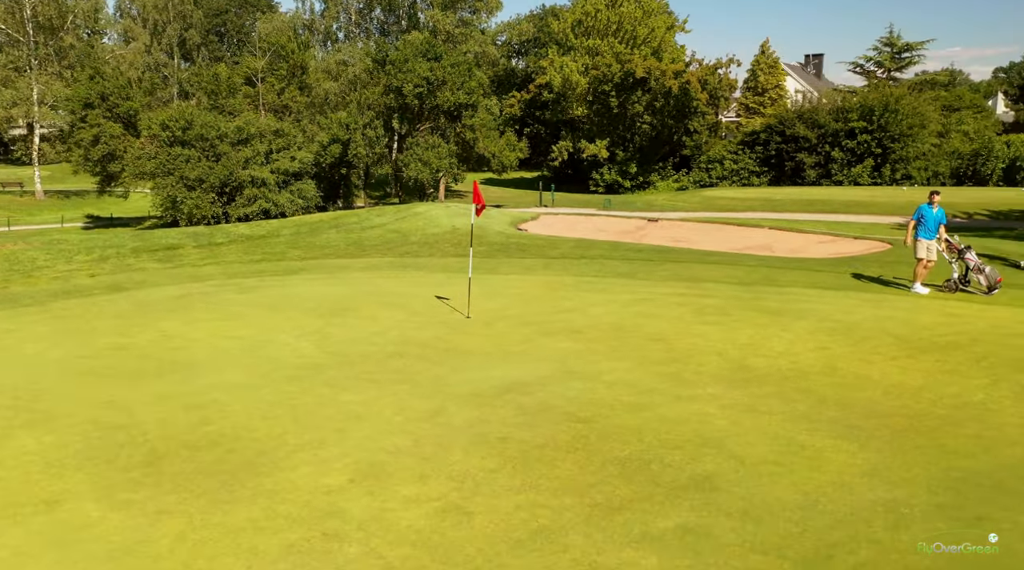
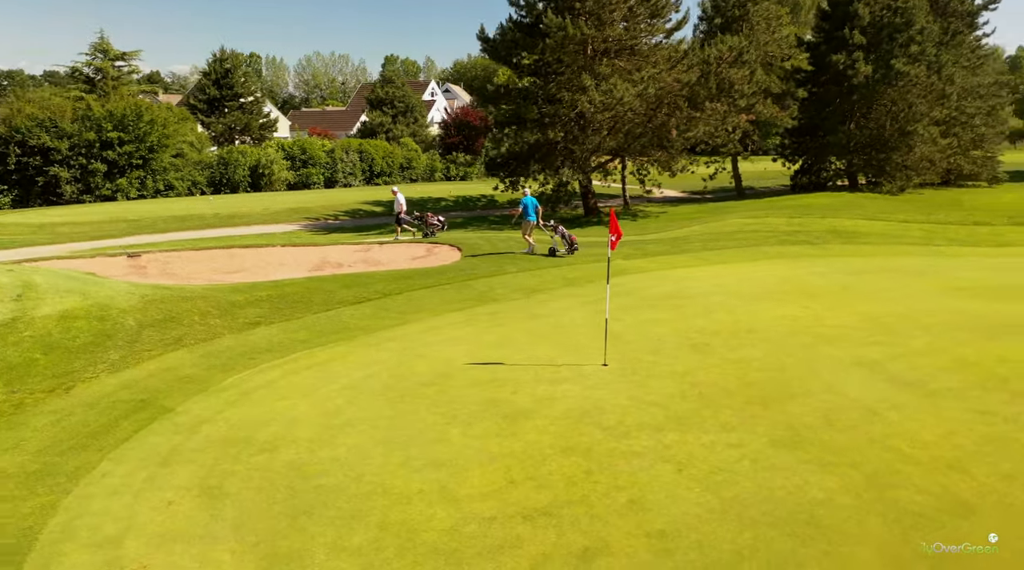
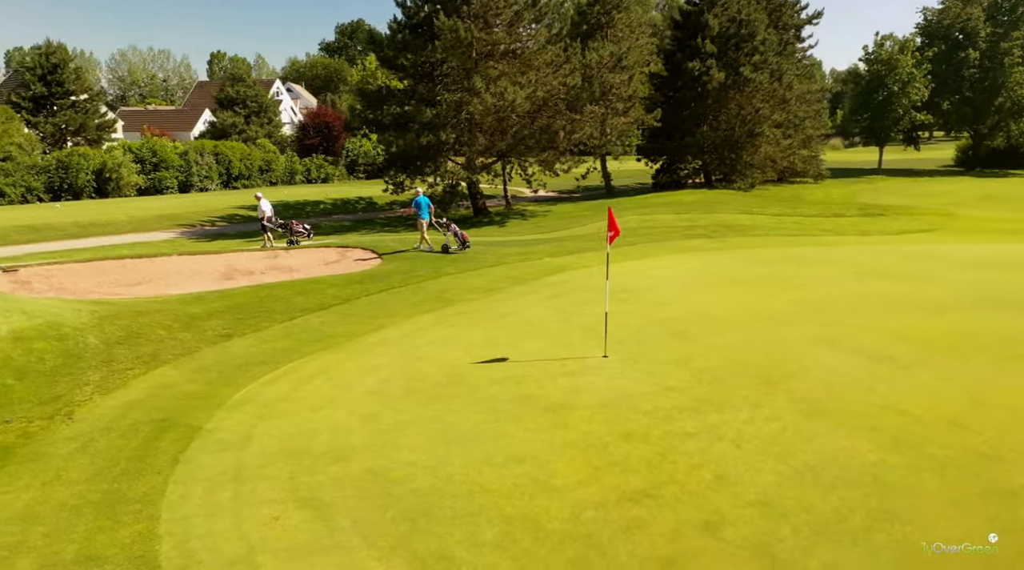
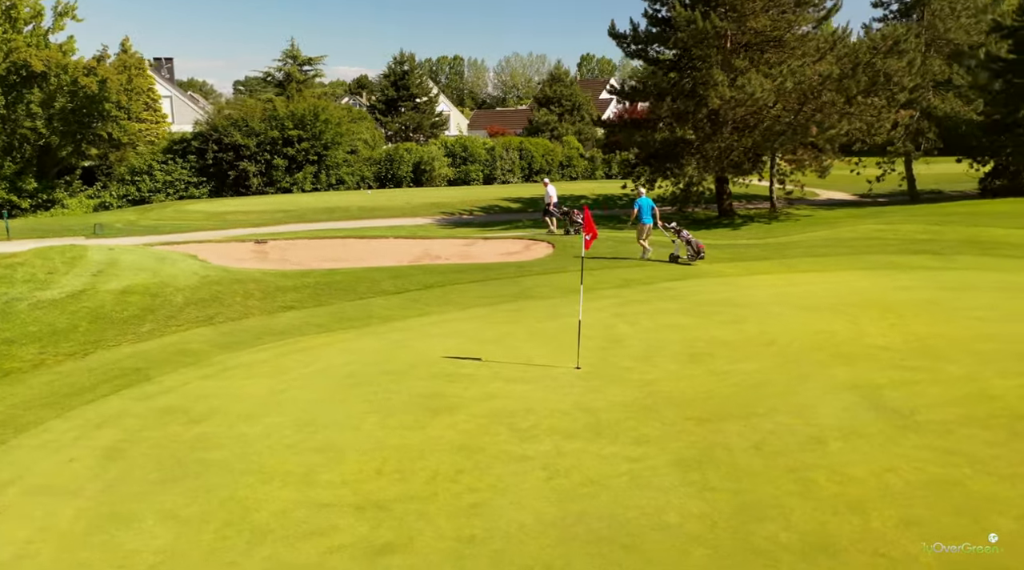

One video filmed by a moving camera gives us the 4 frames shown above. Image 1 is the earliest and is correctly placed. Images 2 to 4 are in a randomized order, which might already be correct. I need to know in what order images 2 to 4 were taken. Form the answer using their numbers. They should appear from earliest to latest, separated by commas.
4, 2, 3
